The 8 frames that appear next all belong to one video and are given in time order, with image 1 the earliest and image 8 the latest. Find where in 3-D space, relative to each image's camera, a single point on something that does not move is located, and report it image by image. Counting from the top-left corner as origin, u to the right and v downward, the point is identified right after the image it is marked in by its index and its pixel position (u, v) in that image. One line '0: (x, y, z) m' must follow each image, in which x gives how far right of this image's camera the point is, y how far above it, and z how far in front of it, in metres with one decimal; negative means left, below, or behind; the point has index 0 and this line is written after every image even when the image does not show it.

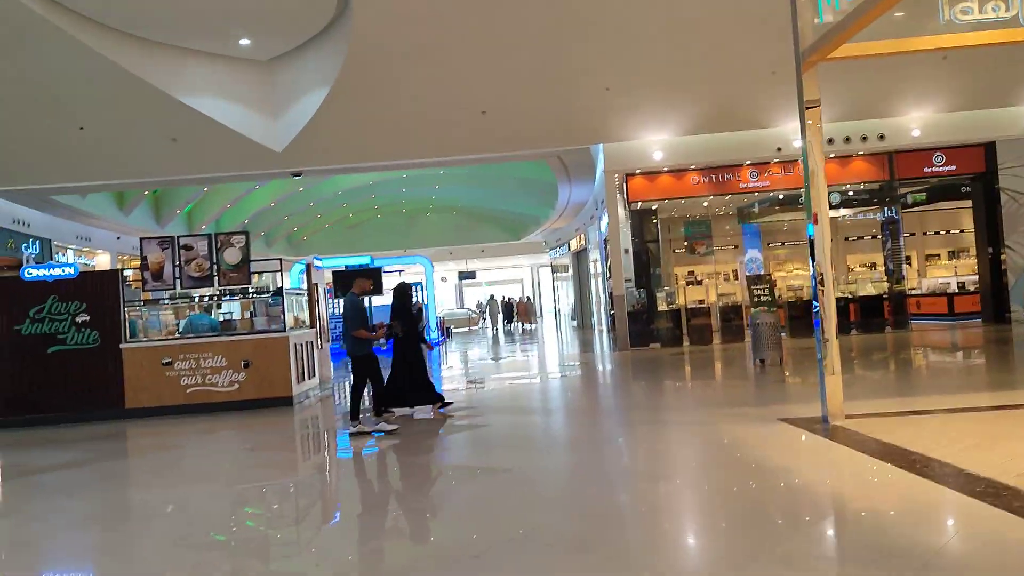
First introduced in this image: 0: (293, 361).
0: (-2.2, -0.7, +8.6) m
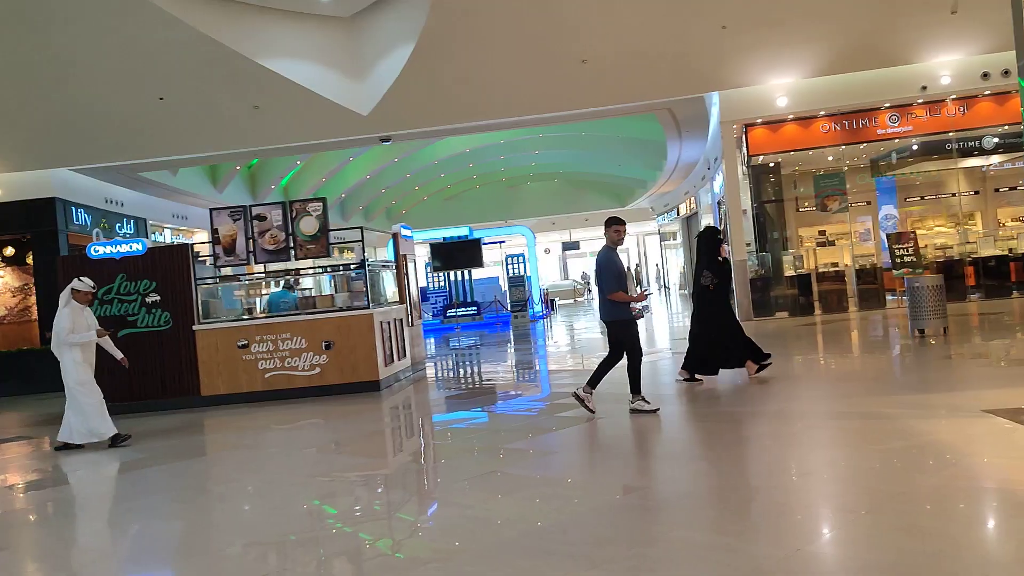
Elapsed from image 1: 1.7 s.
0: (-1.2, -0.5, +7.9) m
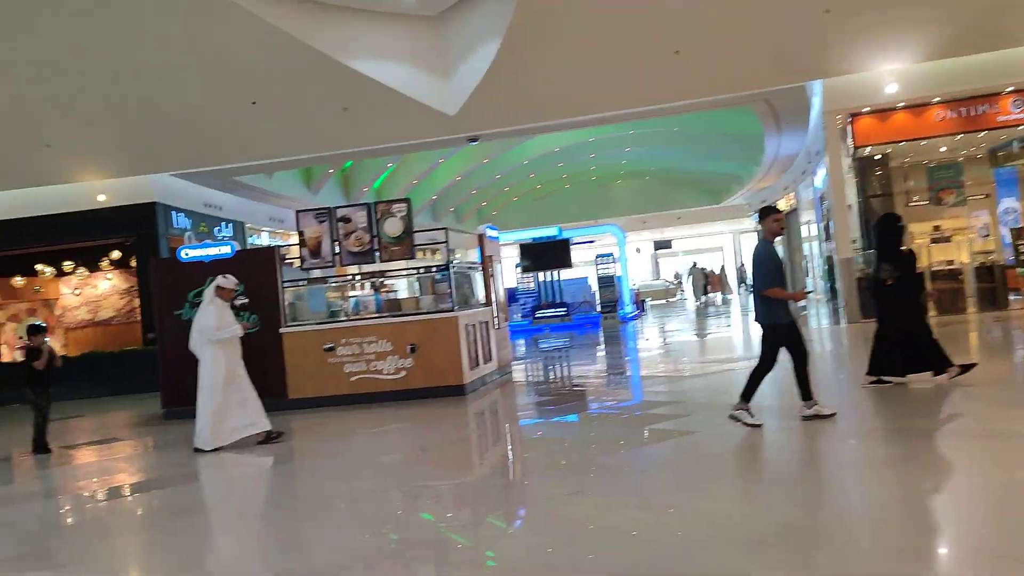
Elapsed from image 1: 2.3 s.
0: (-0.4, -0.5, +7.7) m
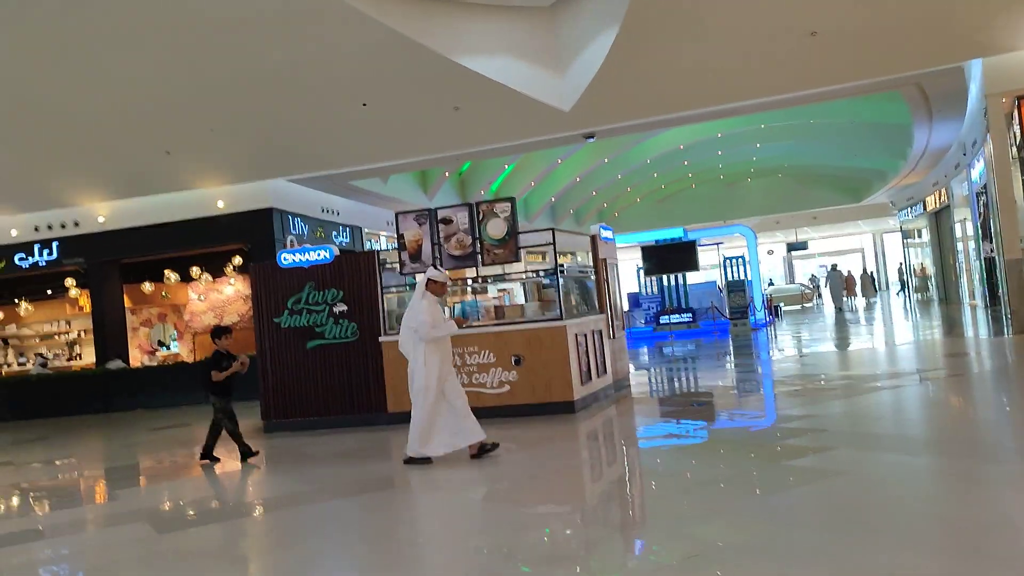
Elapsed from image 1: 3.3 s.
0: (+0.5, -0.6, +7.1) m
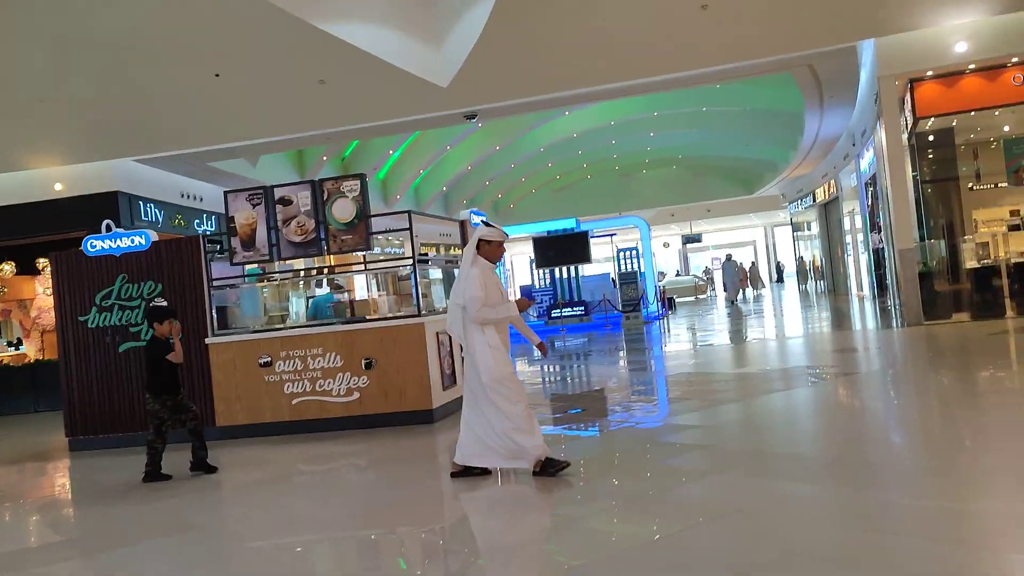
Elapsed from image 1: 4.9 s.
0: (-0.5, -0.5, +6.3) m
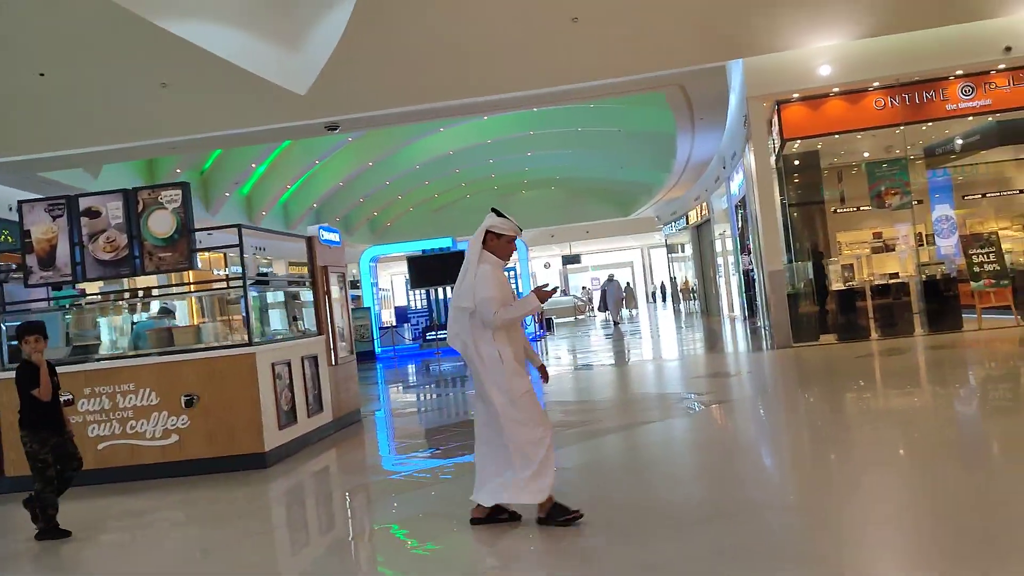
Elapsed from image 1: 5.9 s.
0: (-1.5, -0.6, +5.7) m
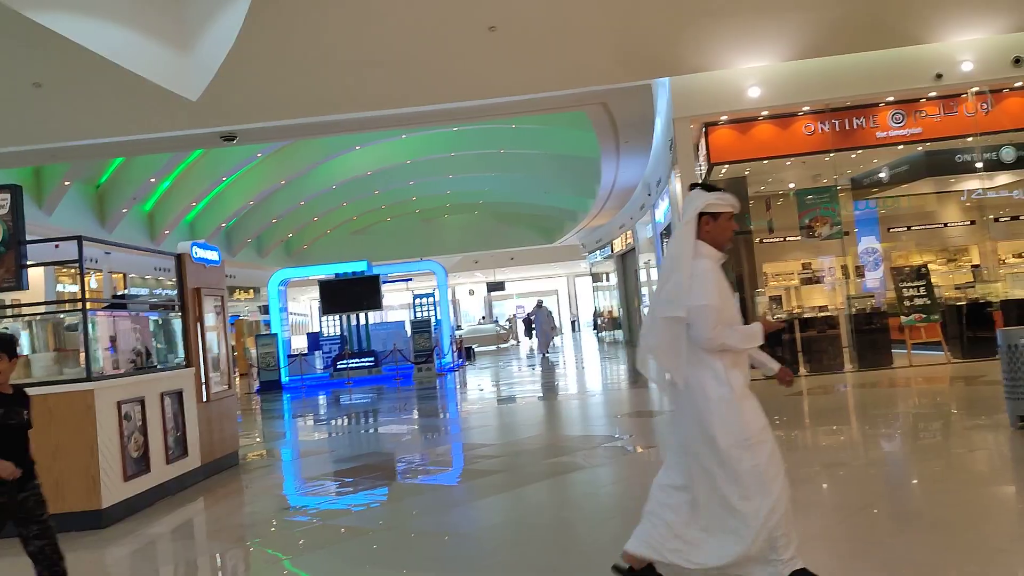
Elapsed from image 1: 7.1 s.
0: (-2.1, -0.8, +4.9) m
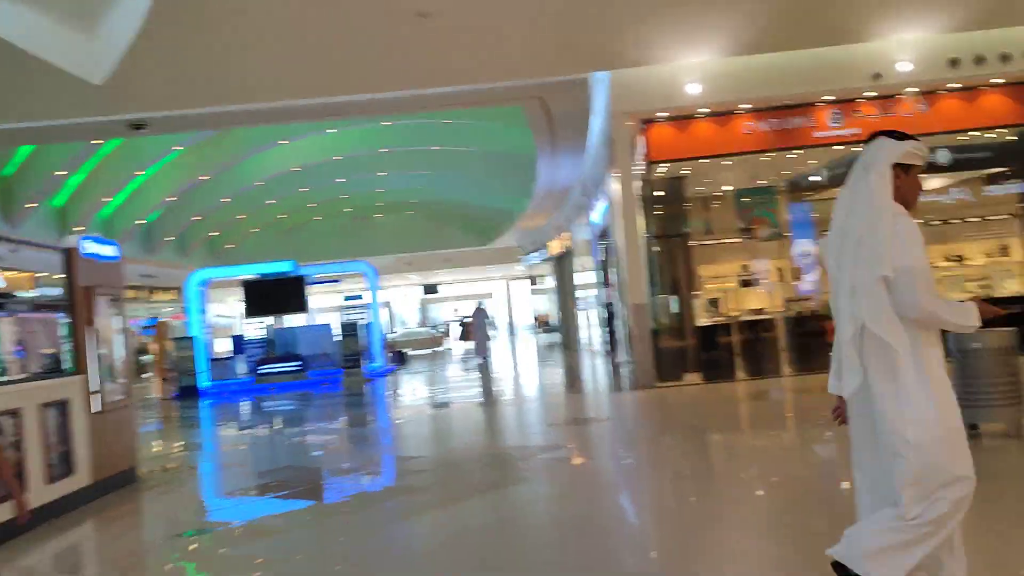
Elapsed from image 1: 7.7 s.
0: (-2.4, -0.8, +4.4) m
